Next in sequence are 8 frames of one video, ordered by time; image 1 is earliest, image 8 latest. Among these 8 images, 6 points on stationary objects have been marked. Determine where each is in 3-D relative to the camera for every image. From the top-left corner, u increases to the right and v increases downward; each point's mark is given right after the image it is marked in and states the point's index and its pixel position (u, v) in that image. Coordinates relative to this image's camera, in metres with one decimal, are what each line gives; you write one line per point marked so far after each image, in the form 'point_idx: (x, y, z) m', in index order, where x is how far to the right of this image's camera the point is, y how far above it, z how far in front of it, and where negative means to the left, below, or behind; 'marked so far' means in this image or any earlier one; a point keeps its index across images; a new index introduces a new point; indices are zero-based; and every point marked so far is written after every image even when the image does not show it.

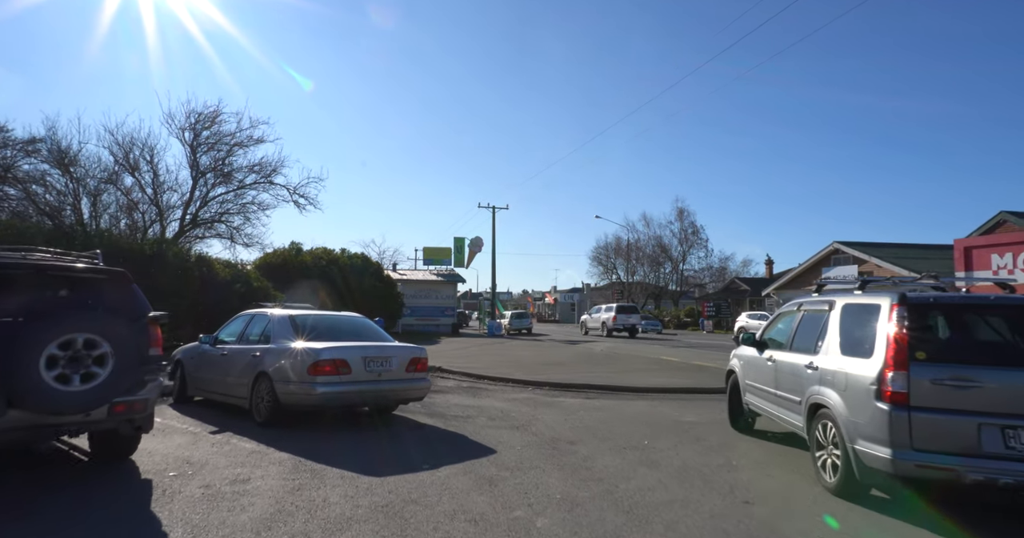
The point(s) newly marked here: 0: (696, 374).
0: (+5.1, -2.9, +16.2) m
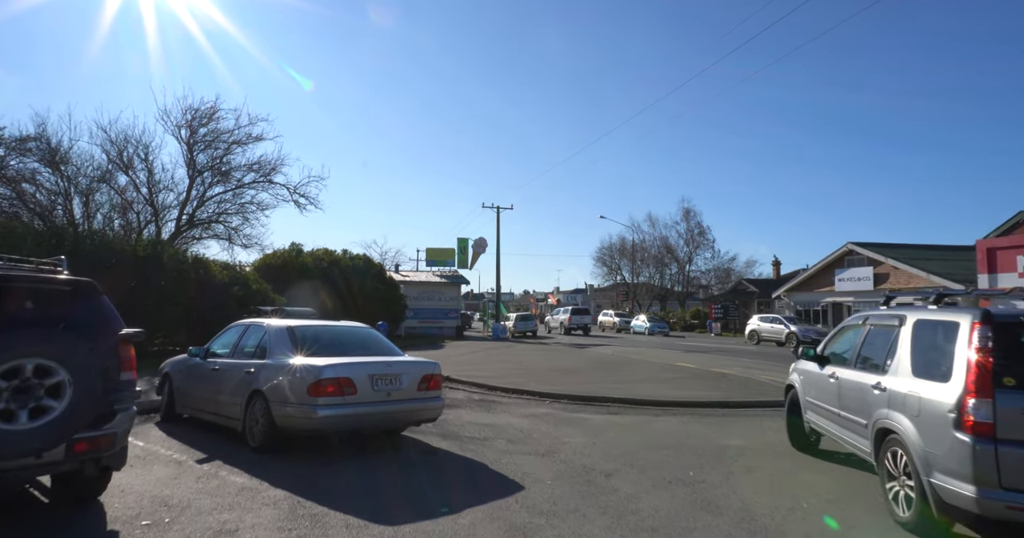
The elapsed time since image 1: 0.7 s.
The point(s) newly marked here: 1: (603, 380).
0: (+5.4, -3.0, +15.3) m
1: (+2.3, -2.9, +15.0) m
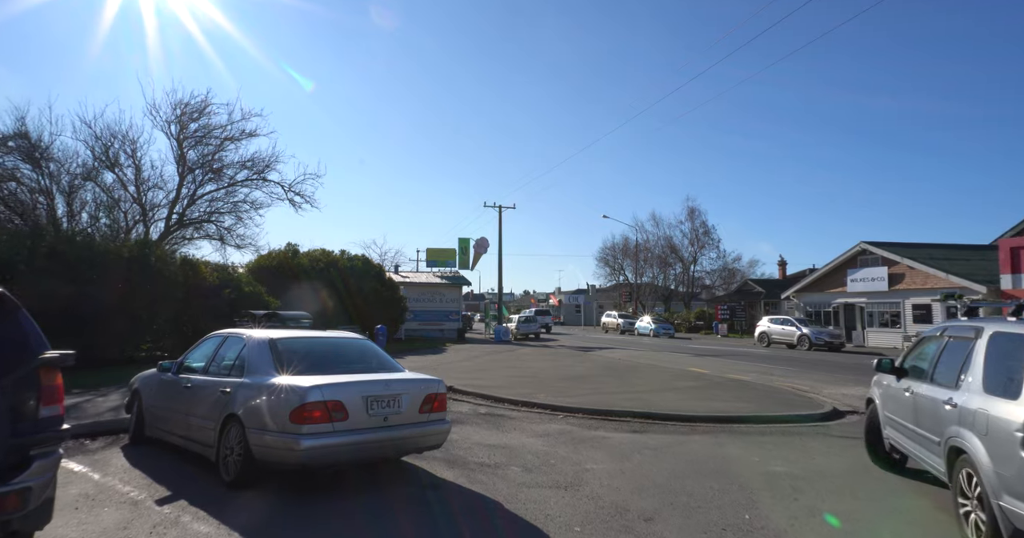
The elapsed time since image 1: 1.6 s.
0: (+5.6, -3.0, +14.3) m
1: (+2.5, -2.9, +14.0) m
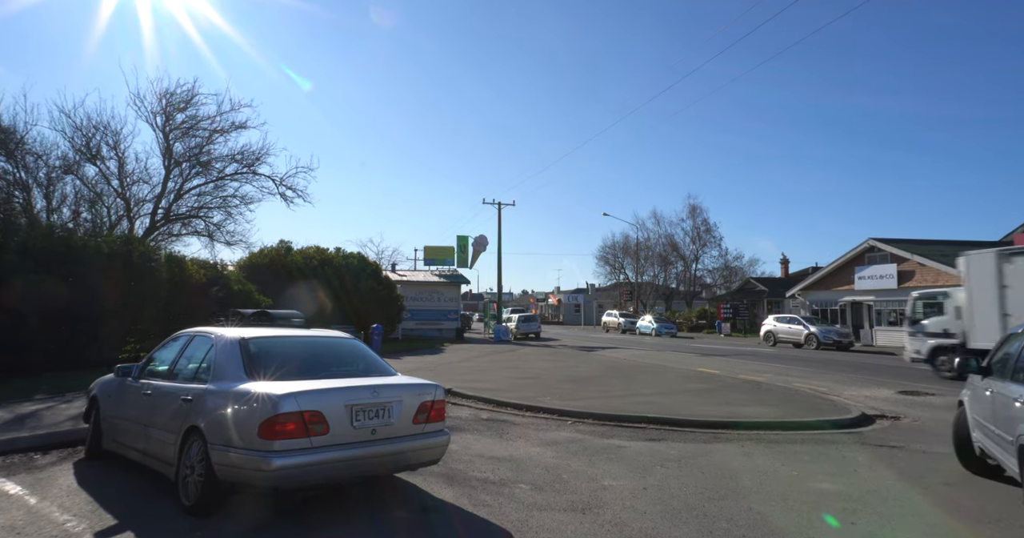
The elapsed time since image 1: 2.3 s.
0: (+5.7, -2.9, +13.5) m
1: (+2.6, -2.8, +13.2) m
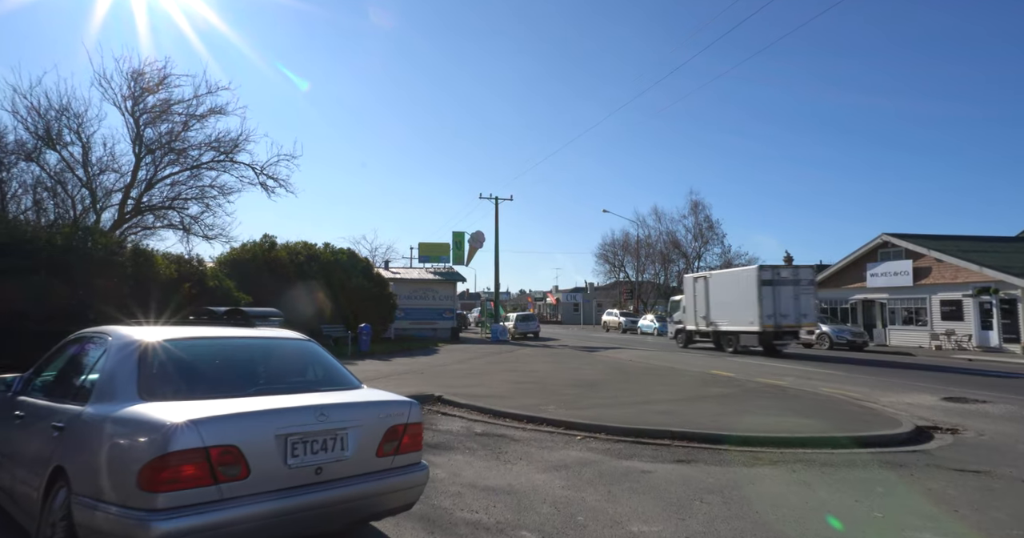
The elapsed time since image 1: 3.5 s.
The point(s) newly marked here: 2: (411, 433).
0: (+5.6, -2.7, +12.1) m
1: (+2.6, -2.6, +11.7) m
2: (-0.7, -1.2, +4.2) m
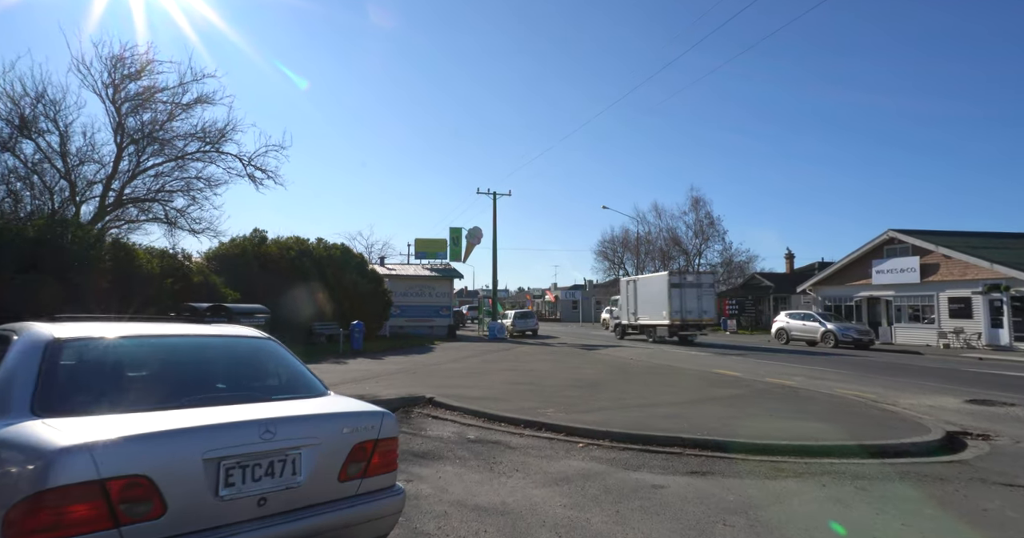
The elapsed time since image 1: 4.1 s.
0: (+5.6, -2.6, +11.4) m
1: (+2.5, -2.5, +11.0) m
2: (-0.8, -1.1, +3.5) m
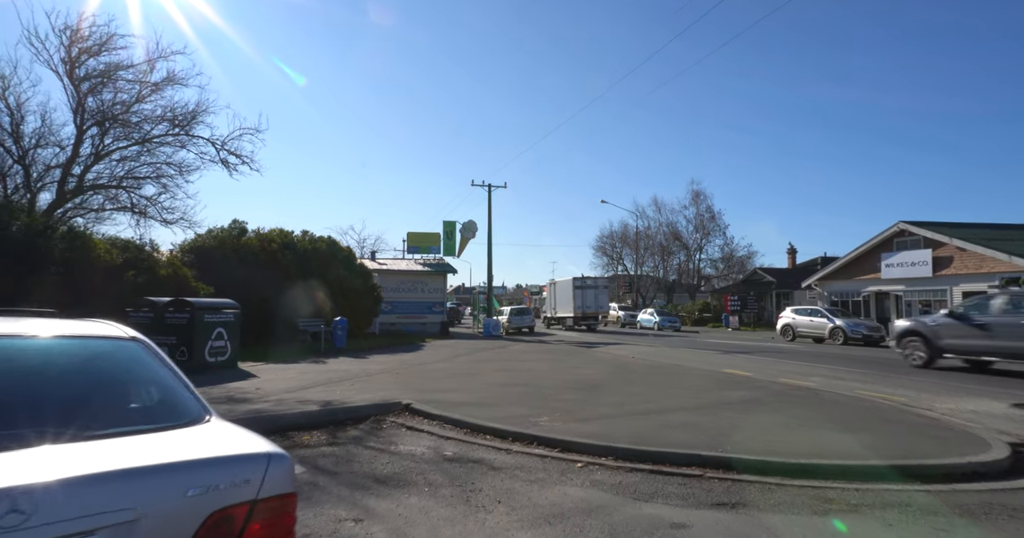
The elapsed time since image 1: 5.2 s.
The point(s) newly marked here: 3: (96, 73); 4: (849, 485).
0: (+5.4, -2.4, +10.1) m
1: (+2.3, -2.3, +9.8) m
2: (-0.9, -0.9, +2.2) m
3: (-11.8, +5.6, +16.6) m
4: (+3.2, -2.0, +5.5) m
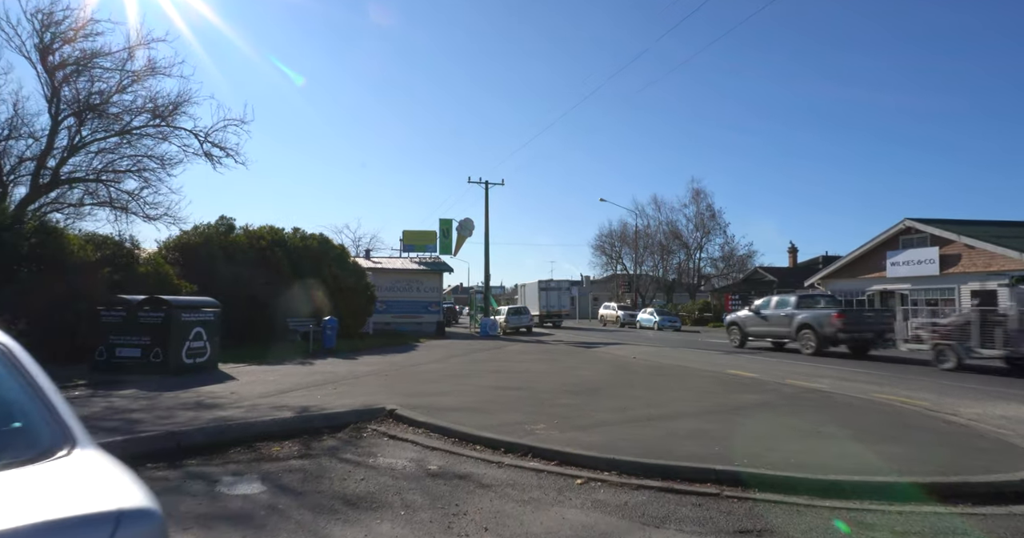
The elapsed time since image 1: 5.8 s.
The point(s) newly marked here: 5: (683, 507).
0: (+5.3, -2.3, +9.4) m
1: (+2.2, -2.2, +9.1) m
2: (-1.0, -0.8, +1.5) m
3: (-11.9, +5.7, +15.9) m
4: (+3.1, -1.9, +4.8) m
5: (+1.4, -1.9, +4.9) m
